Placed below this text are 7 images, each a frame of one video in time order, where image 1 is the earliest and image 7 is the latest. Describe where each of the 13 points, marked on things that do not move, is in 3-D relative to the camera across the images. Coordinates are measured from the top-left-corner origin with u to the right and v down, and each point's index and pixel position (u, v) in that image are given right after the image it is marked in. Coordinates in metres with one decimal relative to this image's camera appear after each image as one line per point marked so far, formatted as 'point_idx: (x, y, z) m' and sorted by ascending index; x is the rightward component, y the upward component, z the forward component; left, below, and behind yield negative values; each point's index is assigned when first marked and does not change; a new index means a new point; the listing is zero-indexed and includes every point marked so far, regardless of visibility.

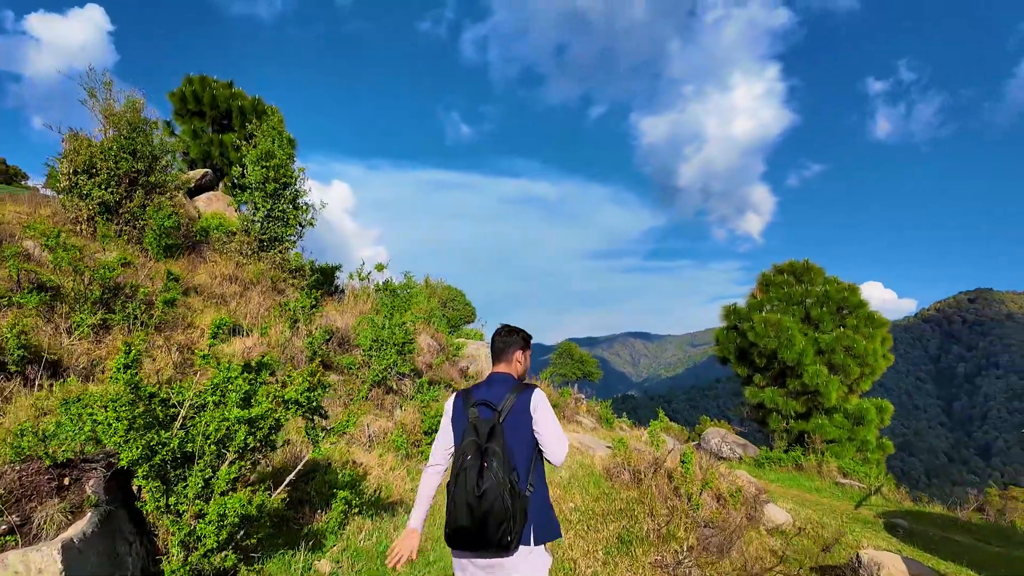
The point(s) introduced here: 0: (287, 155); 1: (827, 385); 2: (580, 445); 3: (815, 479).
0: (-6.0, +3.6, +15.9) m
1: (+9.7, -3.0, +18.3) m
2: (+1.4, -3.1, +11.7) m
3: (+8.6, -5.4, +16.8) m
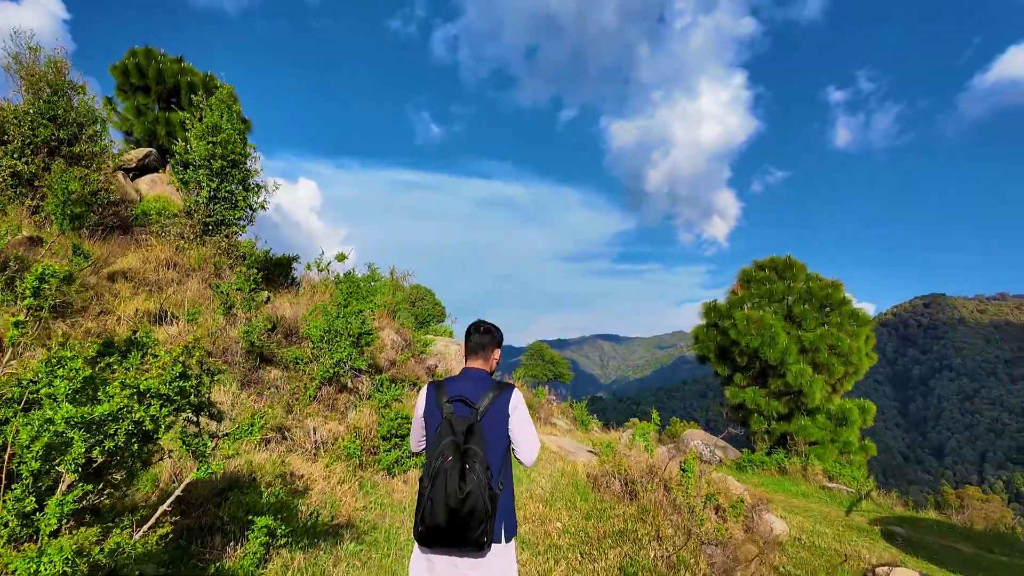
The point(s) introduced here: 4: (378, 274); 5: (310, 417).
0: (-6.7, +3.8, +14.4) m
1: (+8.8, -2.9, +17.6) m
2: (+0.9, -2.9, +10.6) m
3: (+7.8, -5.3, +16.0) m
4: (-4.0, +0.4, +17.9) m
5: (-2.5, -1.6, +7.3) m
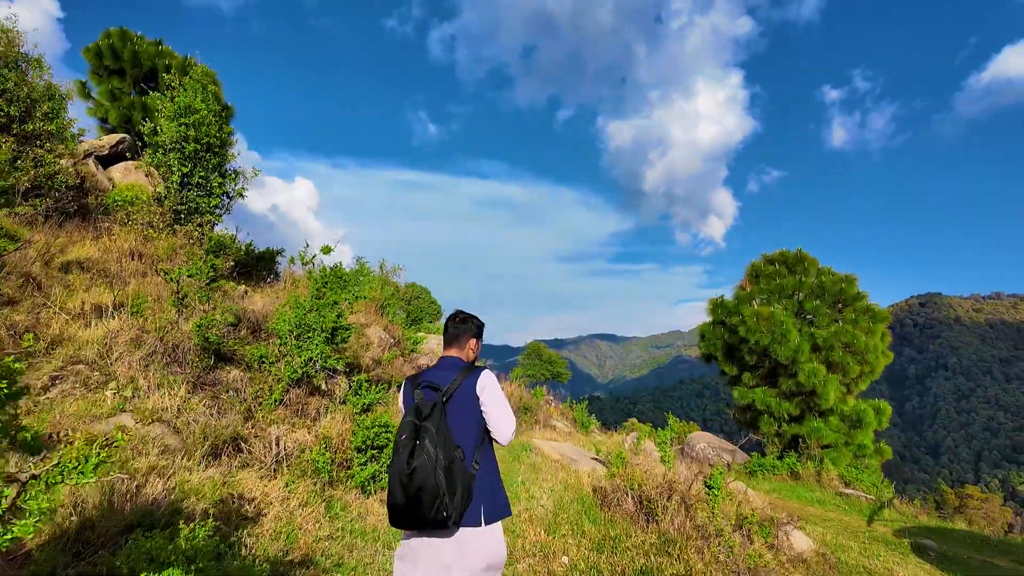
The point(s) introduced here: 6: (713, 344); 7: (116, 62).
0: (-6.8, +4.0, +13.4) m
1: (+8.7, -2.7, +16.7) m
2: (+0.8, -2.8, +9.6) m
3: (+7.7, -5.1, +15.1) m
4: (-4.1, +0.6, +16.9) m
5: (-2.5, -1.5, +6.3) m
6: (+6.7, -1.8, +19.6) m
7: (-12.2, +6.9, +18.2) m
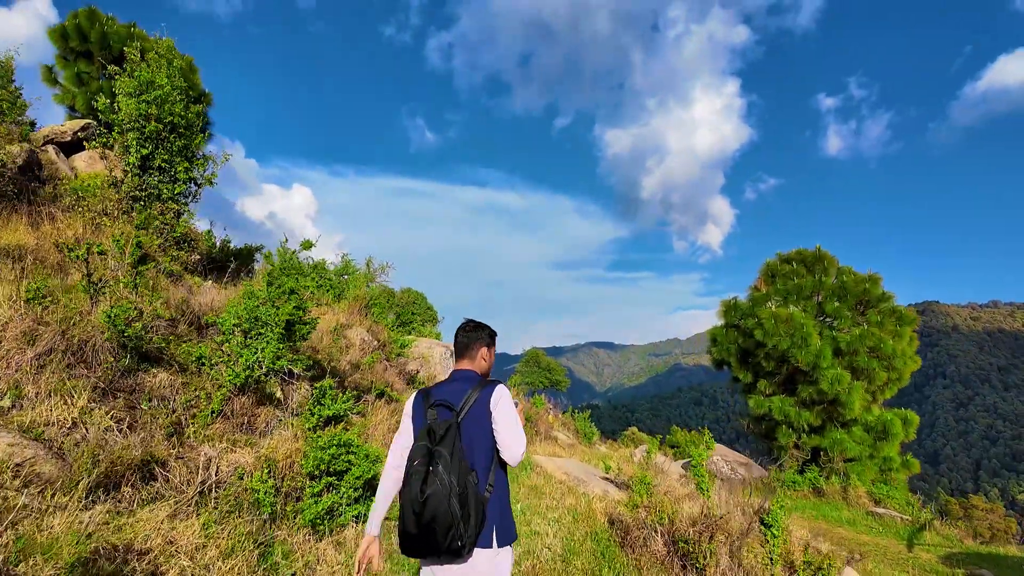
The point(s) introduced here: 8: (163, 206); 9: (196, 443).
0: (-6.8, +4.1, +12.1) m
1: (+8.7, -2.7, +15.3) m
2: (+0.8, -2.6, +8.2) m
3: (+7.6, -5.1, +13.7) m
4: (-4.2, +0.6, +15.5) m
5: (-2.5, -1.3, +5.0) m
6: (+6.6, -1.9, +18.3) m
7: (-12.2, +6.9, +16.9) m
8: (-6.9, +1.6, +11.7) m
9: (-2.6, -1.3, +4.9) m
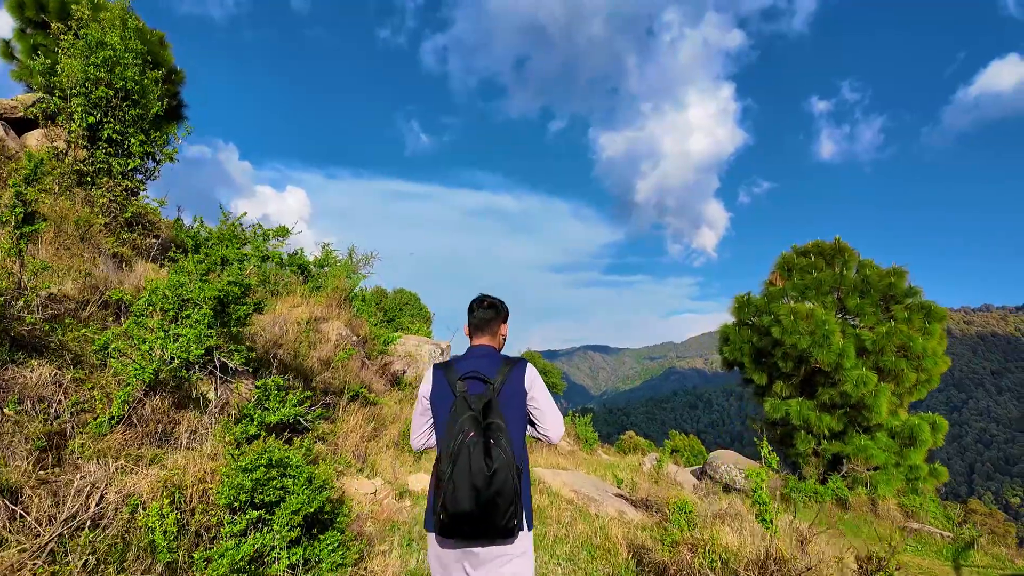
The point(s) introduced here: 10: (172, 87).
0: (-6.9, +4.3, +10.7) m
1: (+8.6, -2.6, +14.1) m
2: (+0.7, -2.4, +6.9) m
3: (+7.5, -4.9, +12.4) m
4: (-4.3, +0.8, +14.2) m
5: (-2.5, -1.1, +3.6) m
6: (+6.5, -1.7, +17.0) m
7: (-12.3, +7.1, +15.5) m
8: (-6.9, +1.8, +10.3) m
9: (-2.6, -1.0, +3.6) m
10: (-9.4, +5.6, +16.5) m
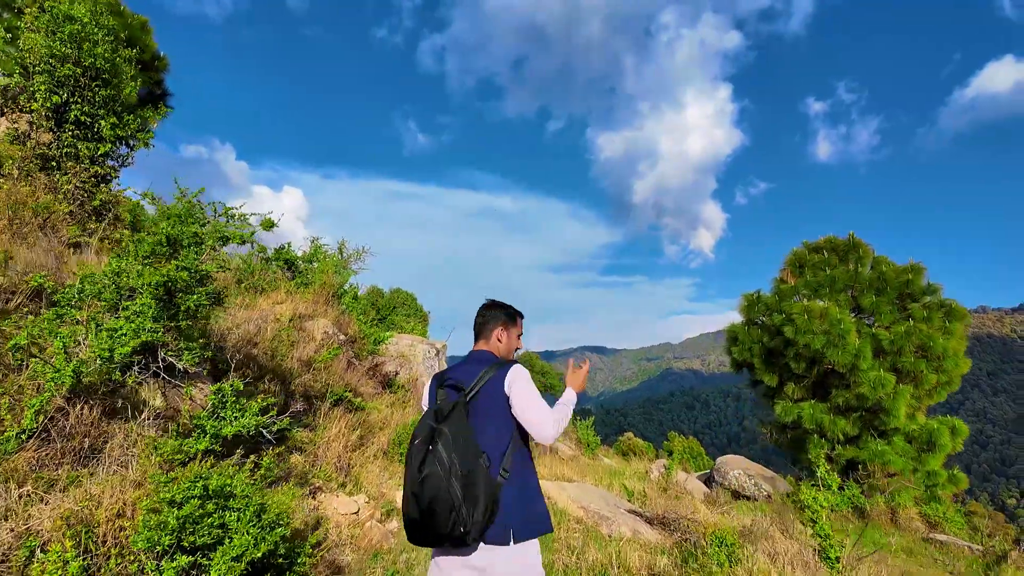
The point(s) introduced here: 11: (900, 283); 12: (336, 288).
0: (-6.9, +4.4, +9.9) m
1: (+8.6, -2.5, +13.4) m
2: (+0.8, -2.3, +6.1) m
3: (+7.5, -4.8, +11.7) m
4: (-4.3, +0.9, +13.4) m
5: (-2.5, -1.0, +2.9) m
6: (+6.4, -1.7, +16.3) m
7: (-12.3, +7.2, +14.7) m
8: (-6.9, +1.9, +9.5) m
9: (-2.6, -0.9, +2.8) m
10: (-9.5, +5.7, +15.7) m
11: (+9.5, +0.1, +14.6) m
12: (-3.6, 0.0, +12.1) m
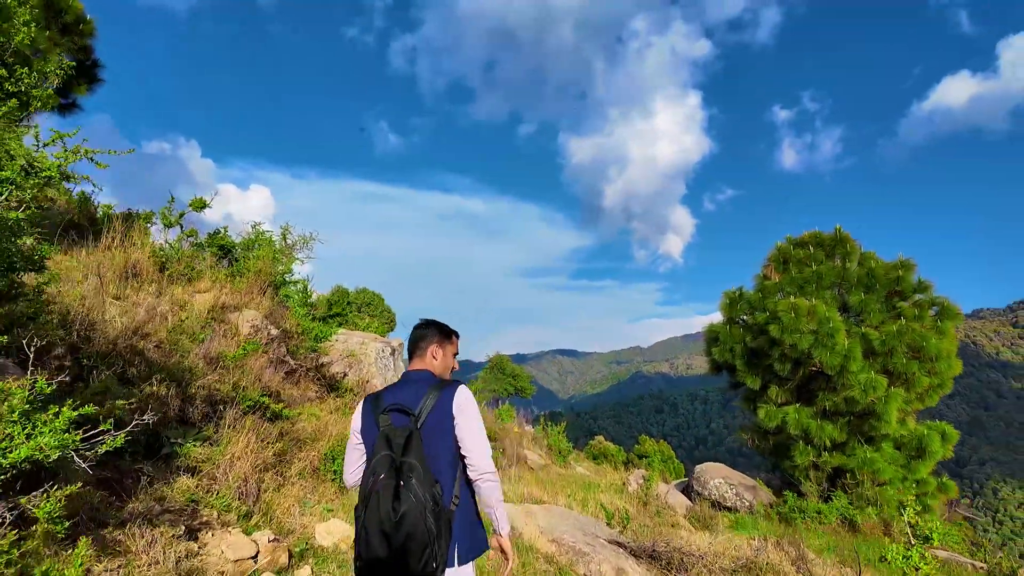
0: (-7.4, +4.6, +8.4) m
1: (+7.8, -2.4, +12.5) m
2: (+0.4, -2.2, +4.9) m
3: (+6.9, -4.7, +10.8) m
4: (-5.0, +1.1, +11.9) m
5: (-2.7, -0.7, +1.5) m
6: (+5.6, -1.6, +15.3) m
7: (-13.0, +7.5, +12.9) m
8: (-7.4, +2.1, +8.0) m
9: (-2.8, -0.7, +1.4) m
10: (-10.2, +5.9, +14.0) m
11: (+8.8, +0.2, +13.8) m
12: (-4.2, +0.2, +10.7) m
